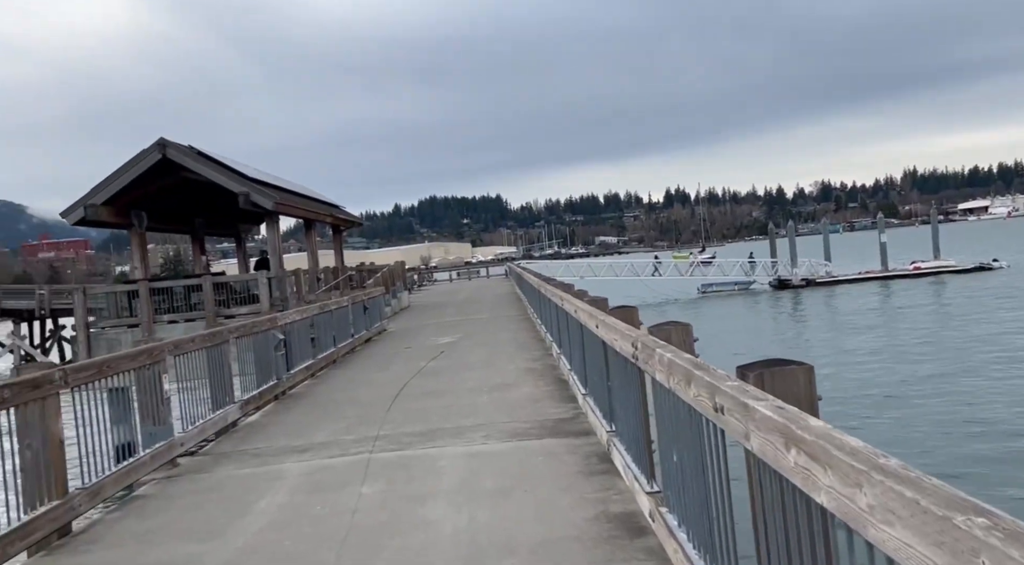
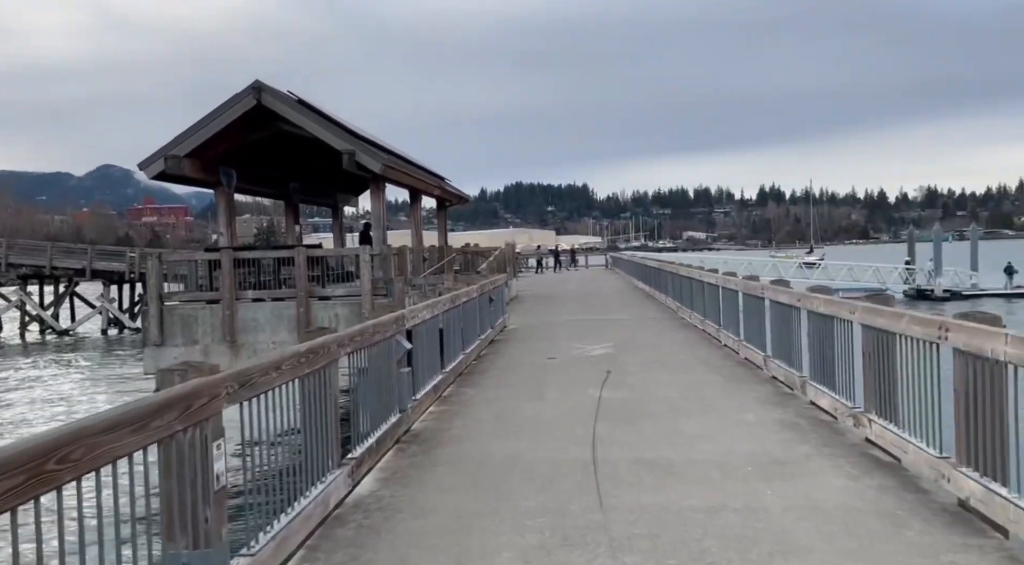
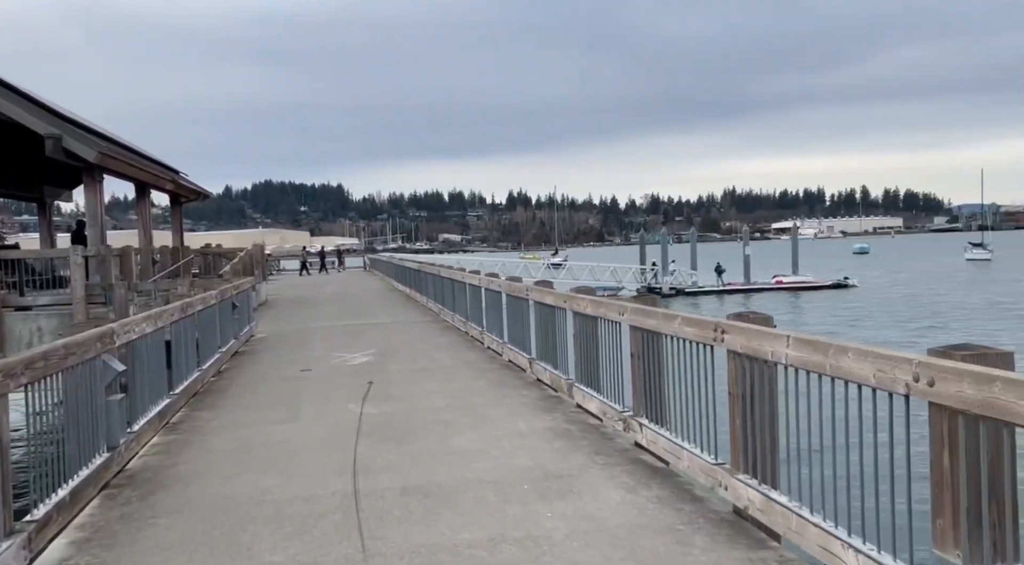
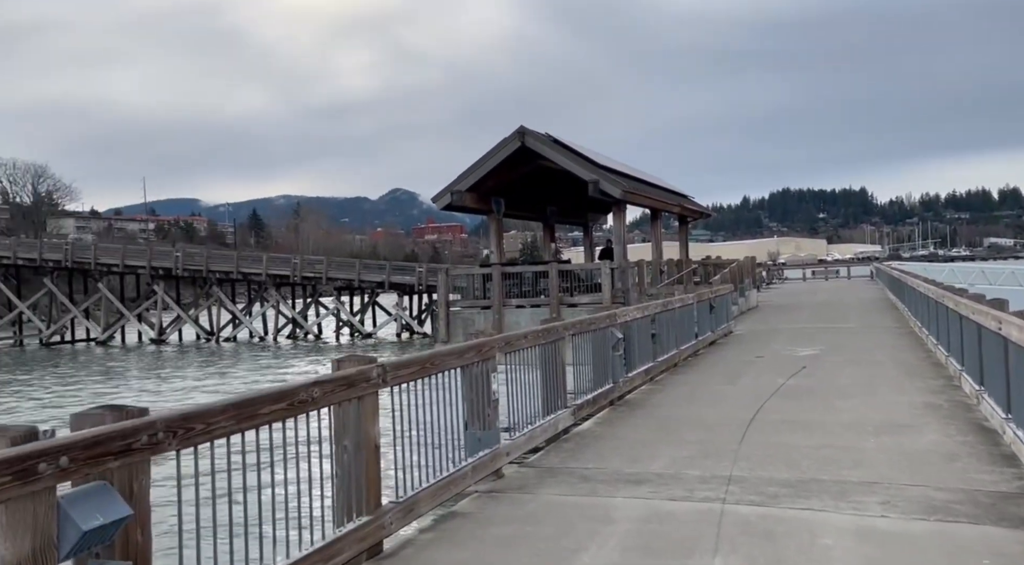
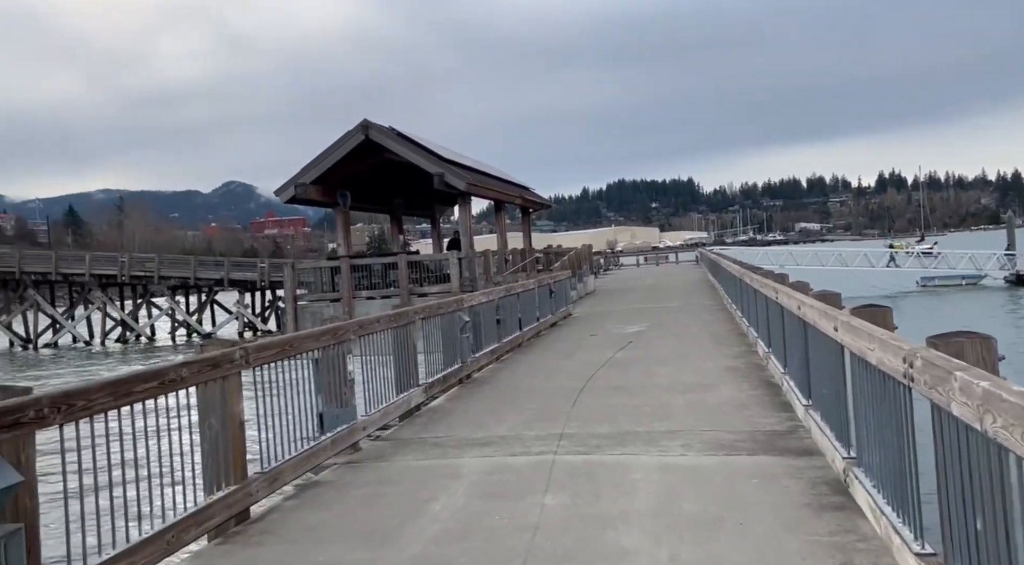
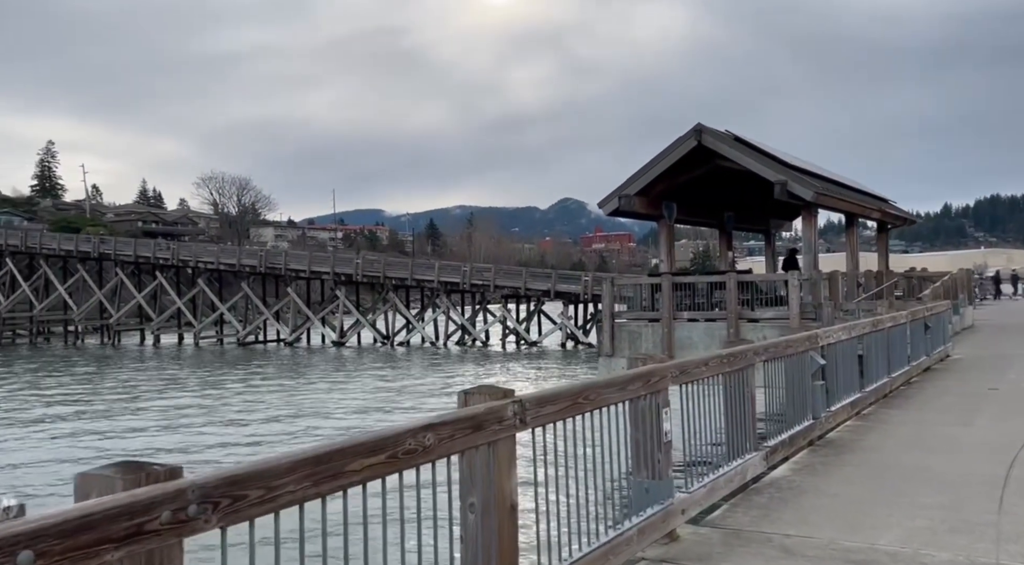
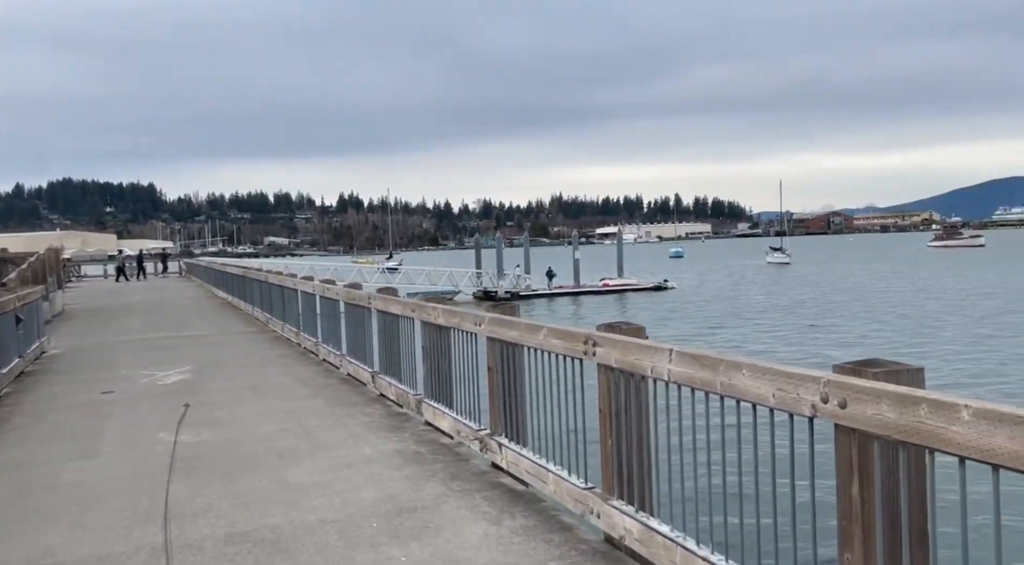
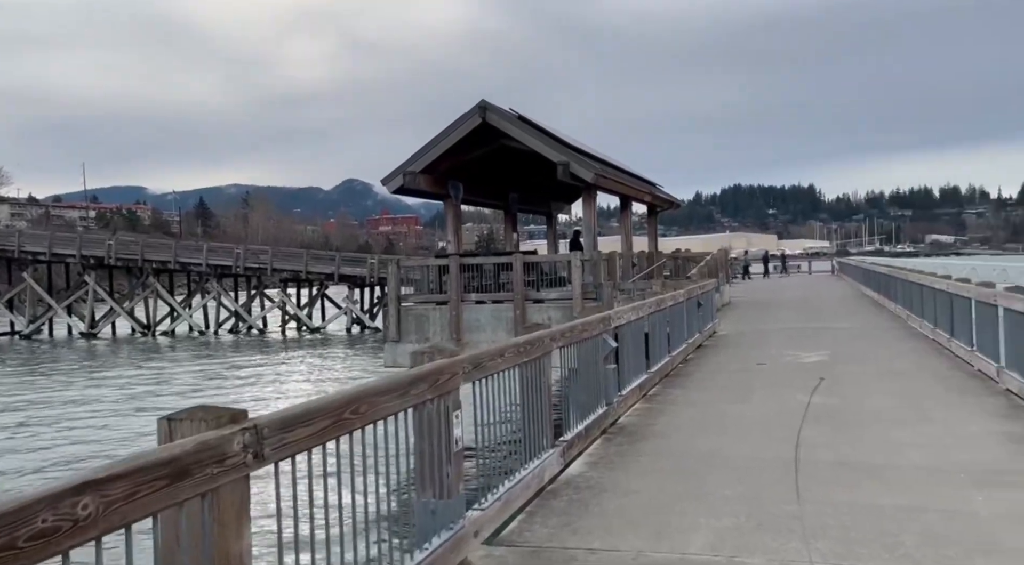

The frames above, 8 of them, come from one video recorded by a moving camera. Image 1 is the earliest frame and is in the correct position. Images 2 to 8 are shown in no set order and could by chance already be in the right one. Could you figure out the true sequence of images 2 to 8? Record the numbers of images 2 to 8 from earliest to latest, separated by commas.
5, 4, 6, 8, 2, 3, 7
